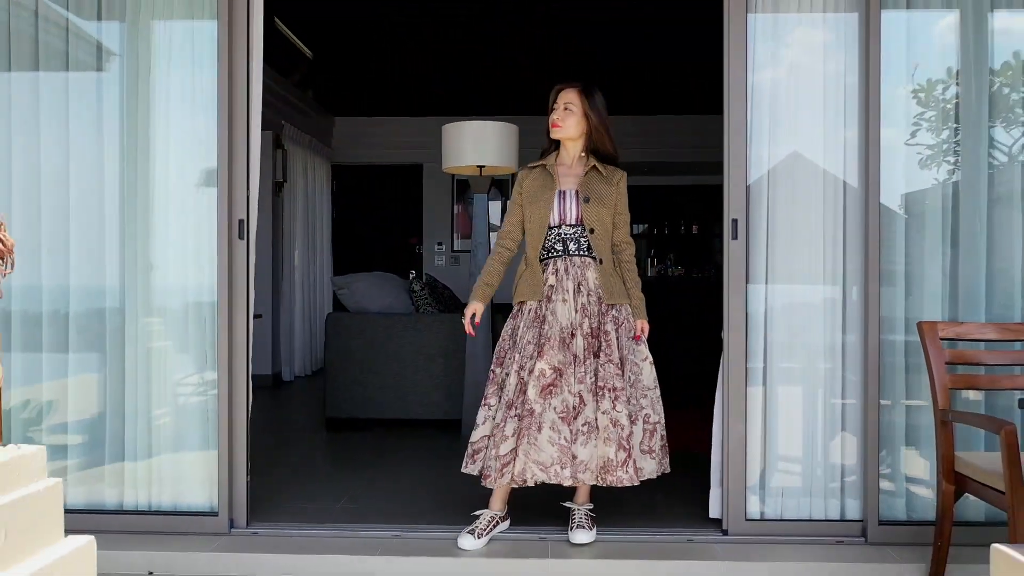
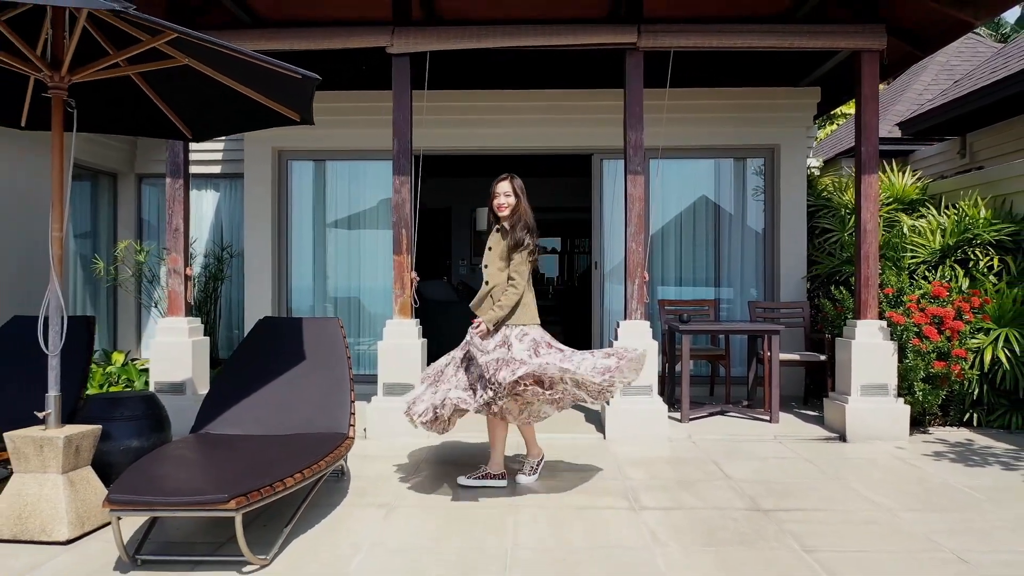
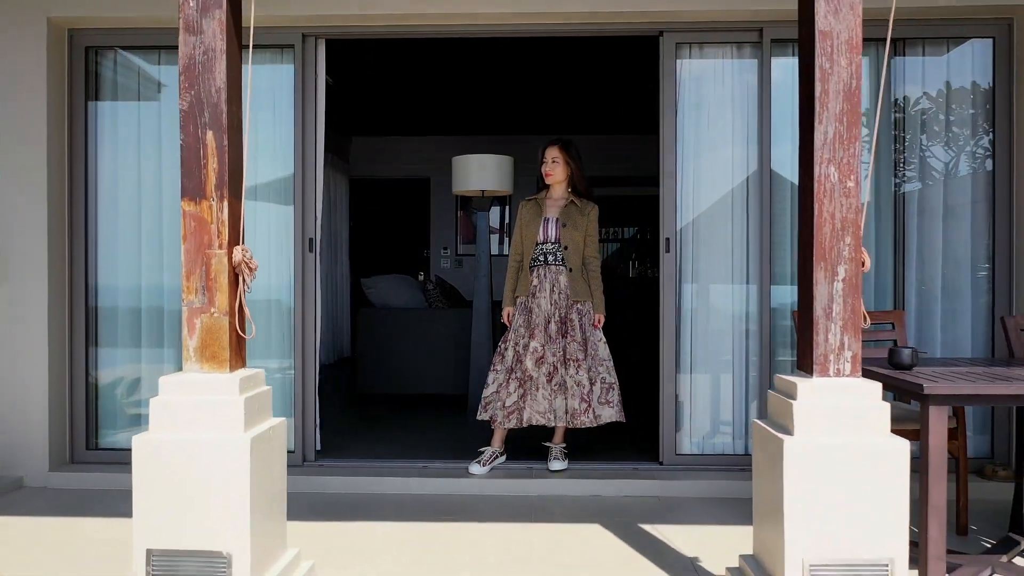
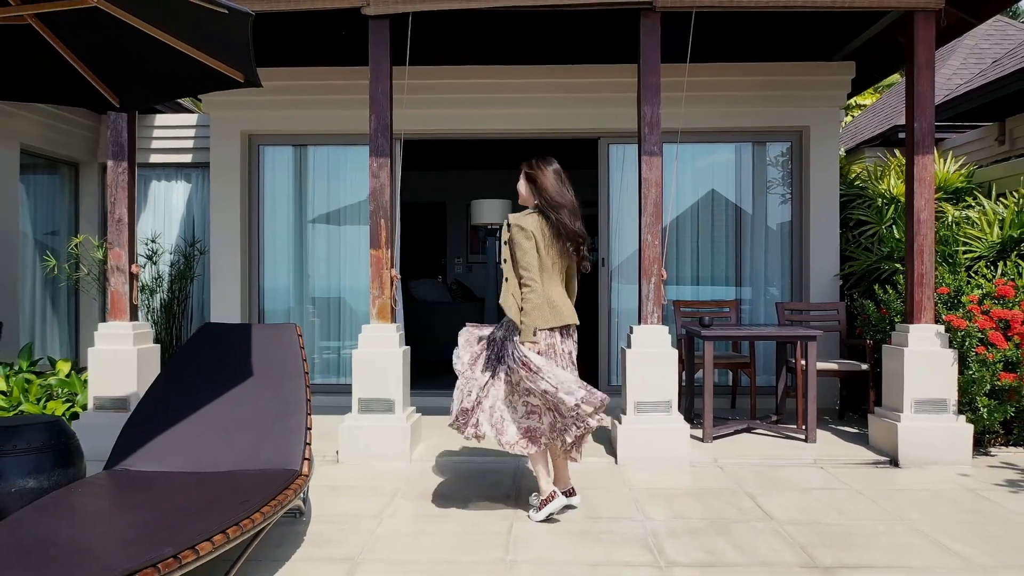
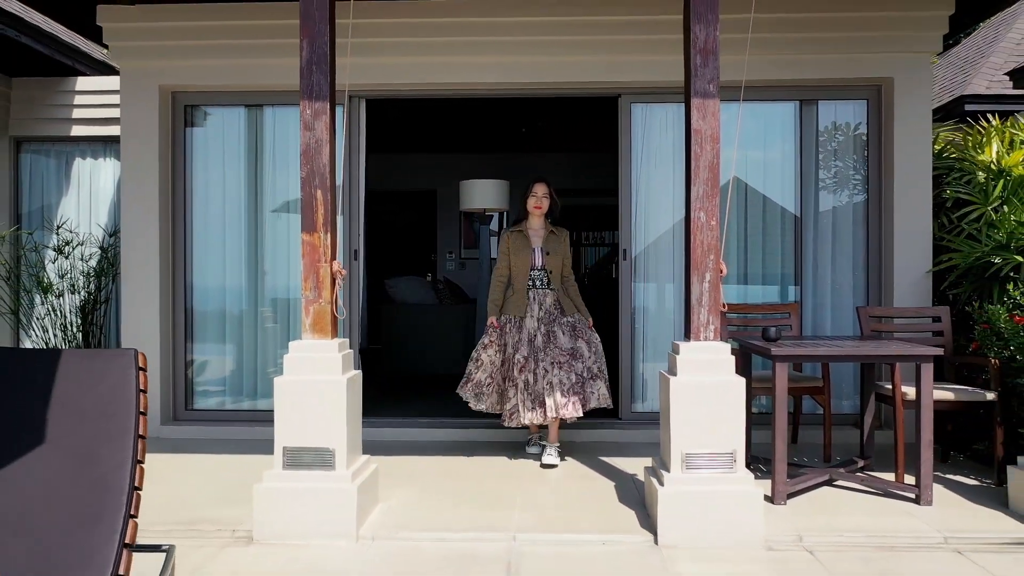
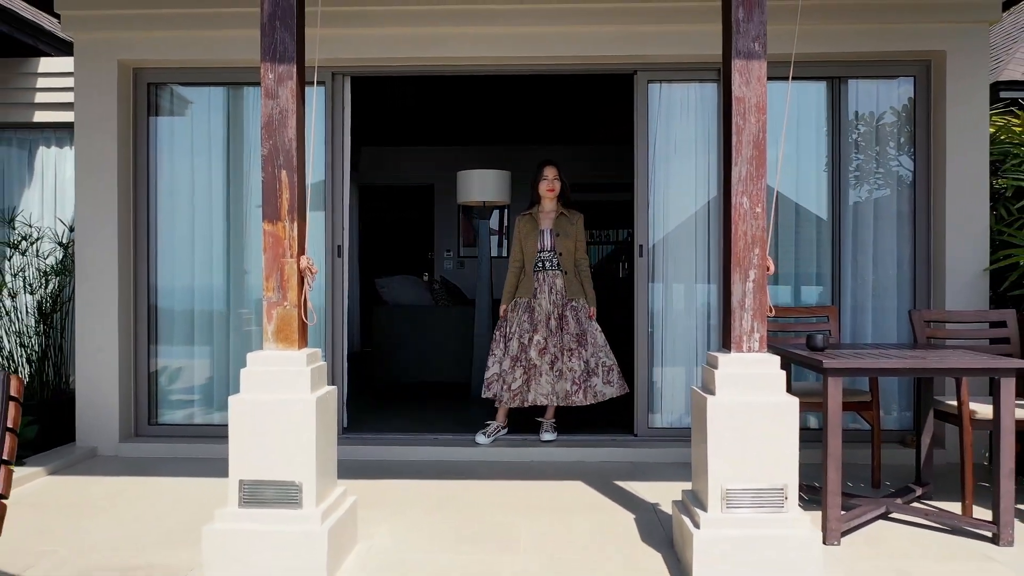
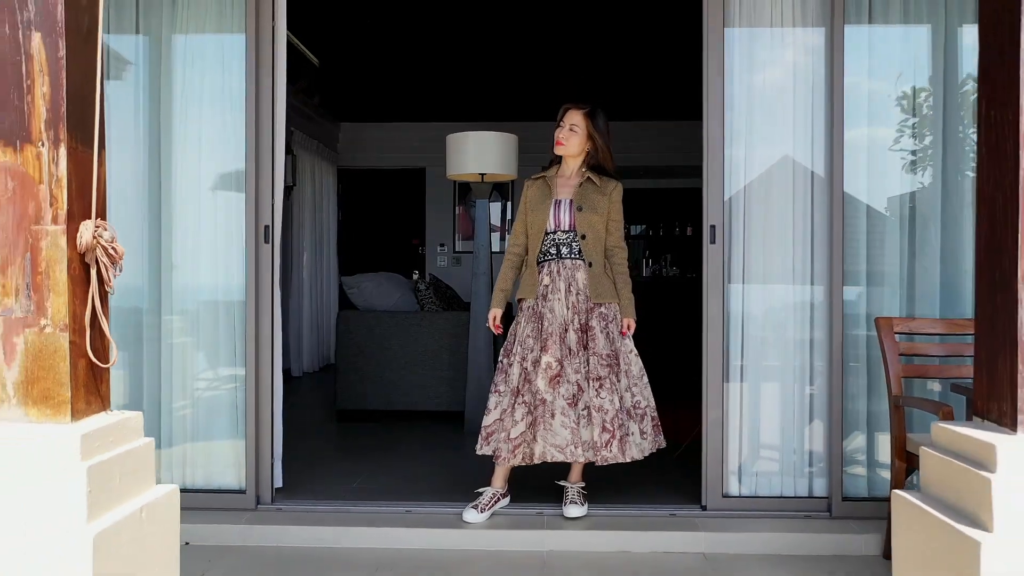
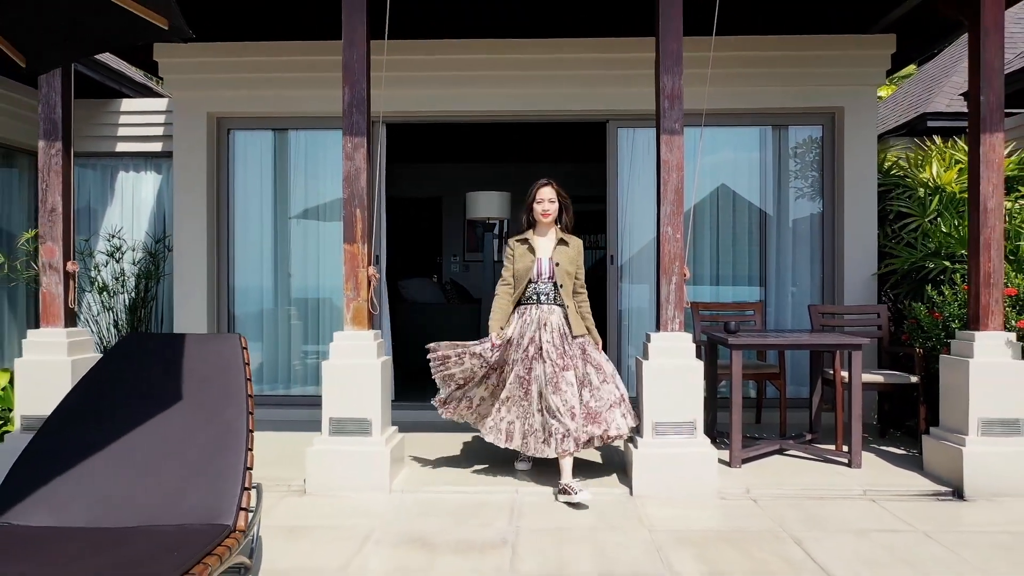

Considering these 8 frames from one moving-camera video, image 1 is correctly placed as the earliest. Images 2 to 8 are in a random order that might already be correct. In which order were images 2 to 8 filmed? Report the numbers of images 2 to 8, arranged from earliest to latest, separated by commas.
7, 3, 6, 5, 8, 4, 2
